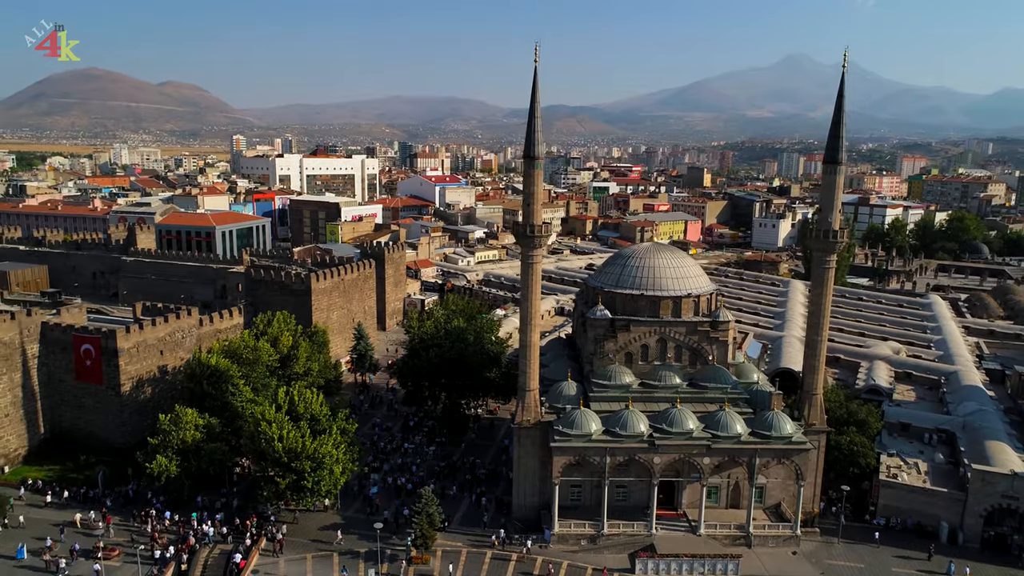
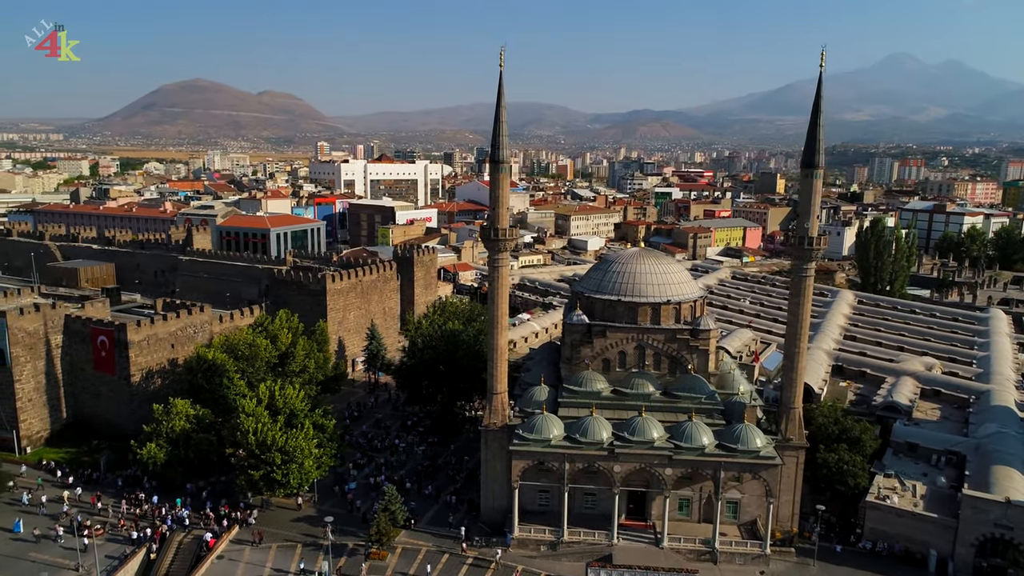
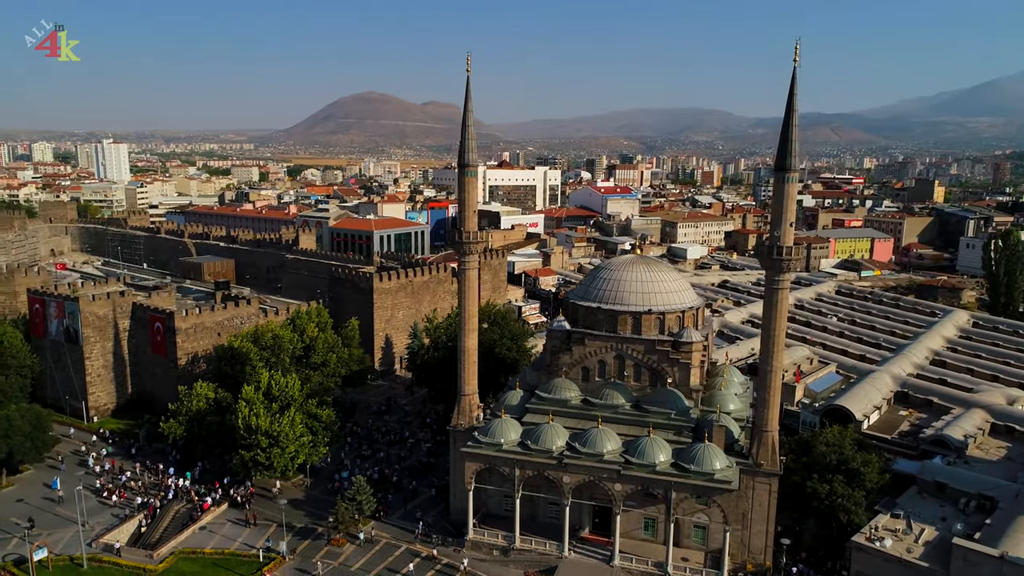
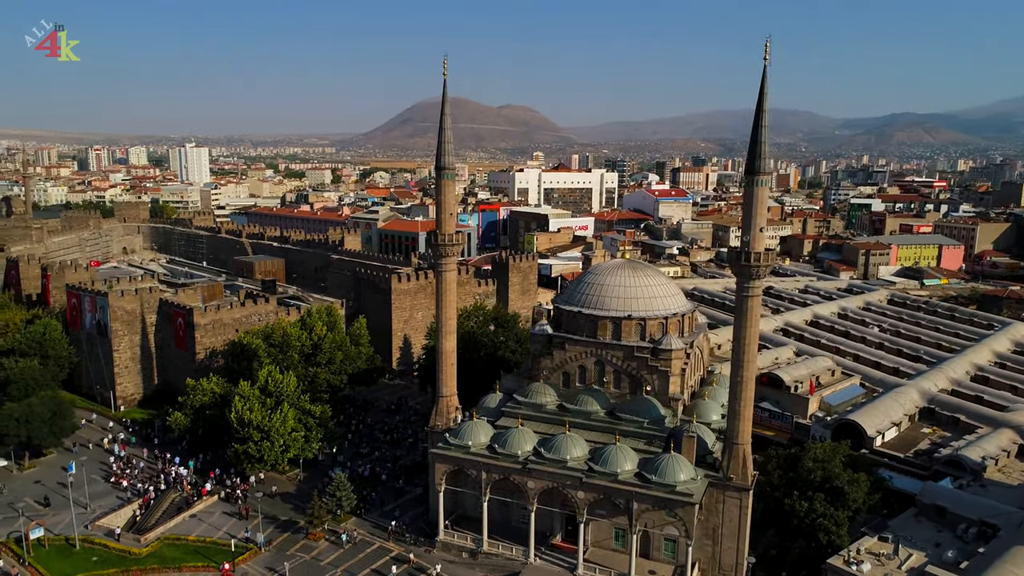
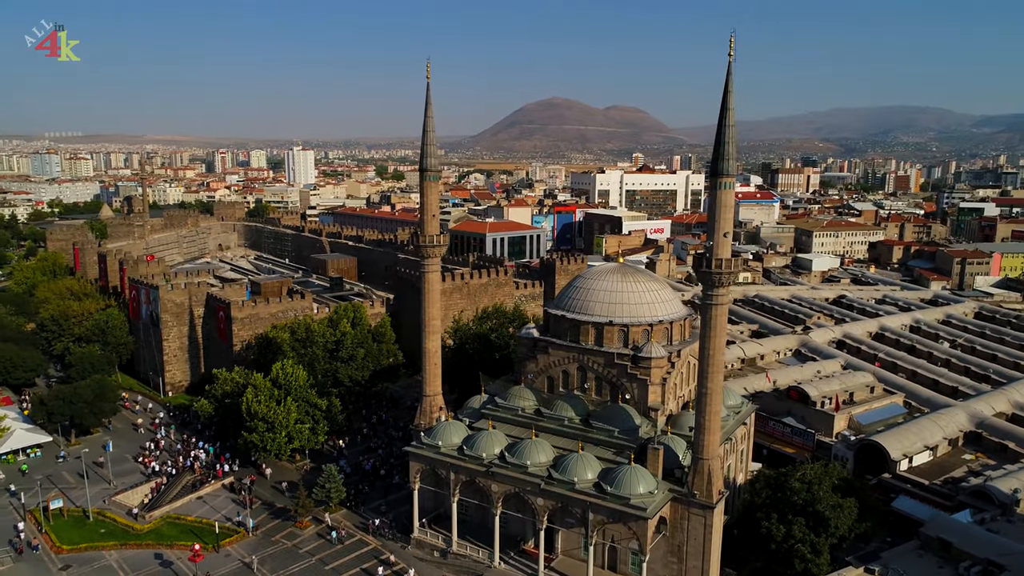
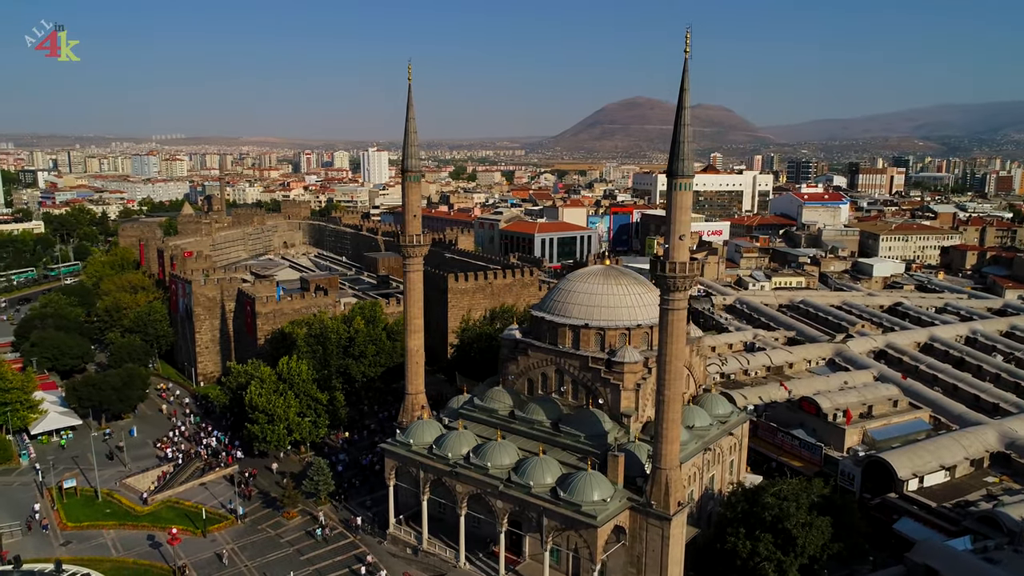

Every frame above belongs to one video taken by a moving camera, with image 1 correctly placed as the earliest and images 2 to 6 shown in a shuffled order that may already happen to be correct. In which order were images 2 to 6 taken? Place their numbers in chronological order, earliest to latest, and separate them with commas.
2, 3, 4, 5, 6
